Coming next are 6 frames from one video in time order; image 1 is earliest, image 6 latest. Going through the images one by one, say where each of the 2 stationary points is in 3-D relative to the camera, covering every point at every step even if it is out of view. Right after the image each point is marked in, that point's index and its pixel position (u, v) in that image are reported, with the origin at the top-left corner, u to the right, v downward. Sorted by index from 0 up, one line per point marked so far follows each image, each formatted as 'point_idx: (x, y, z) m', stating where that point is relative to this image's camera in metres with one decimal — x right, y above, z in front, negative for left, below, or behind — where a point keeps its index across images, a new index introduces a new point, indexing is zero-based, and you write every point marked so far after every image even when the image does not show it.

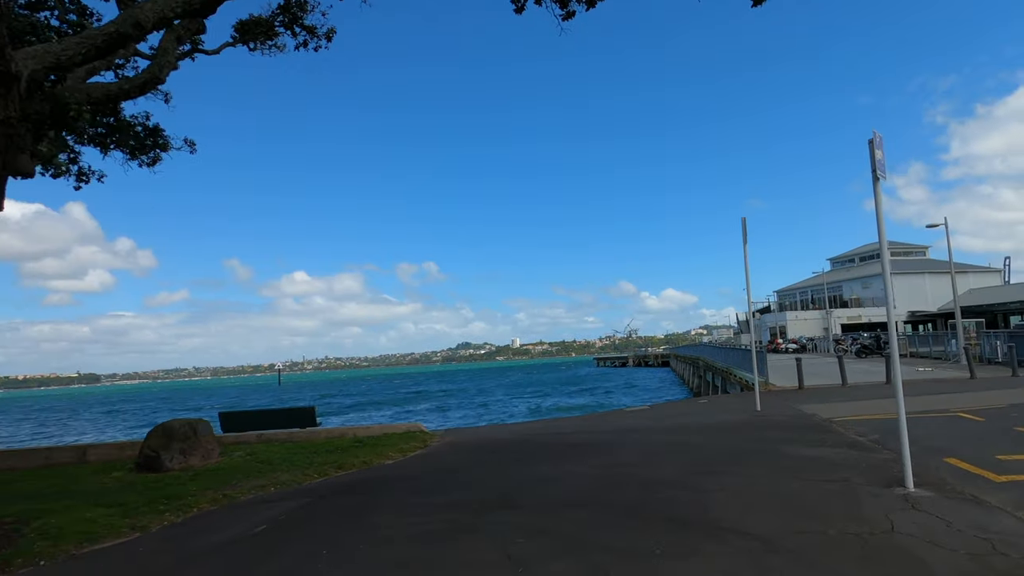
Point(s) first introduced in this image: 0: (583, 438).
0: (+1.3, -2.8, +12.4) m
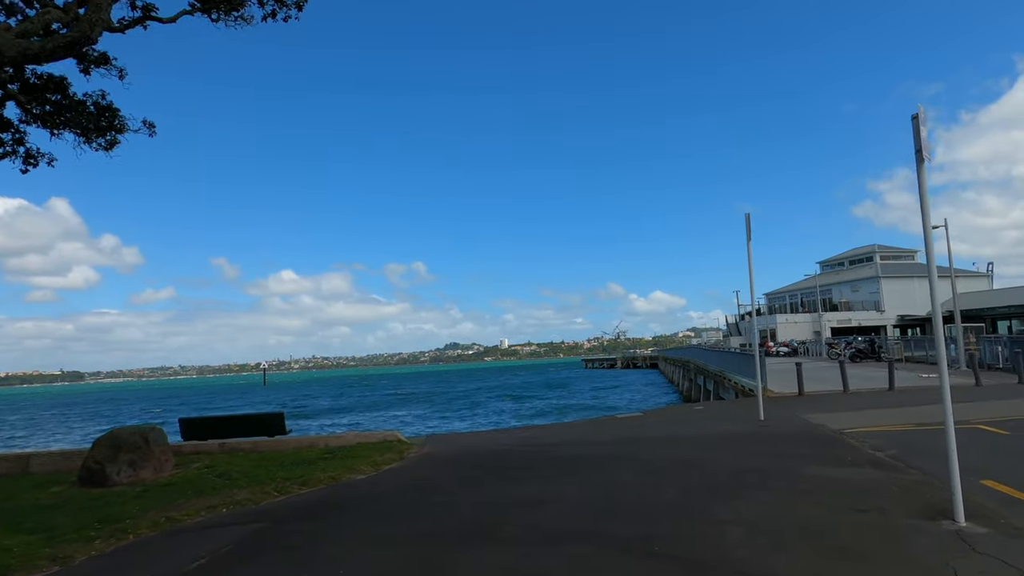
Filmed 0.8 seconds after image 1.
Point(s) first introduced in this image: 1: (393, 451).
0: (+1.0, -2.8, +11.4) m
1: (-2.1, -2.9, +11.7) m
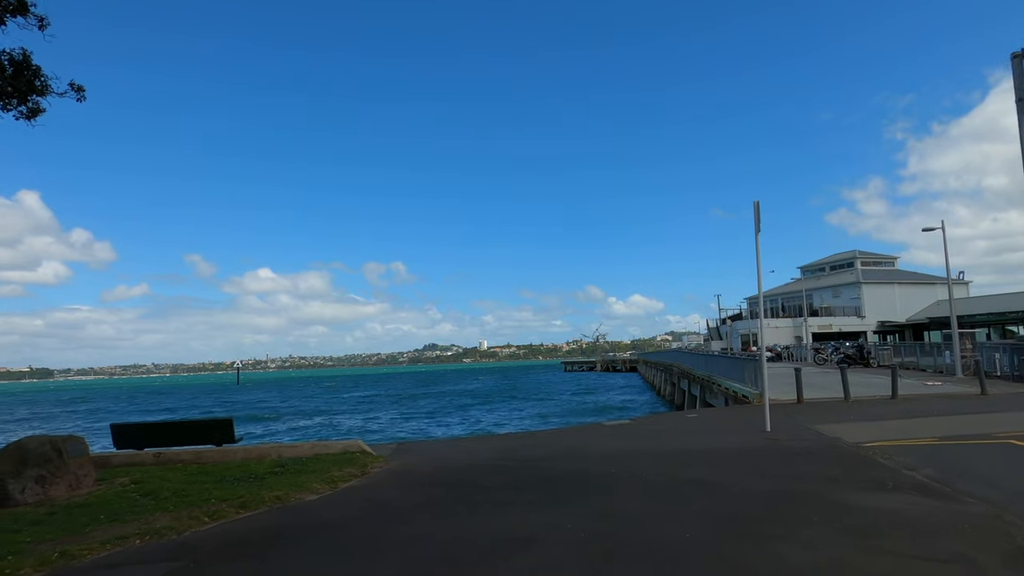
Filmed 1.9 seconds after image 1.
0: (+0.7, -2.6, +10.0) m
1: (-2.4, -2.7, +10.2) m
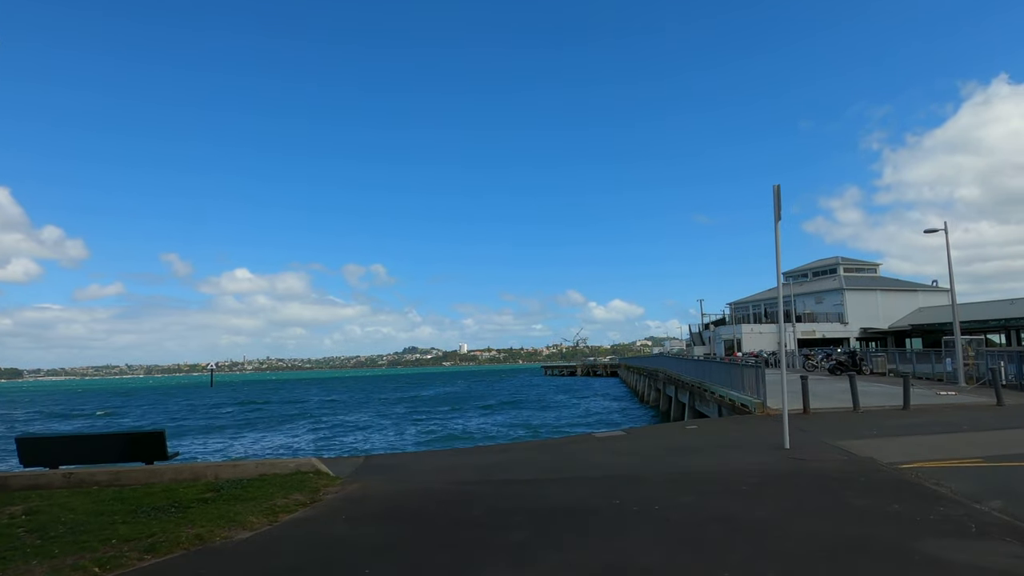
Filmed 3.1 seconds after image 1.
0: (+0.5, -2.5, +8.3) m
1: (-2.6, -2.6, +8.5) m
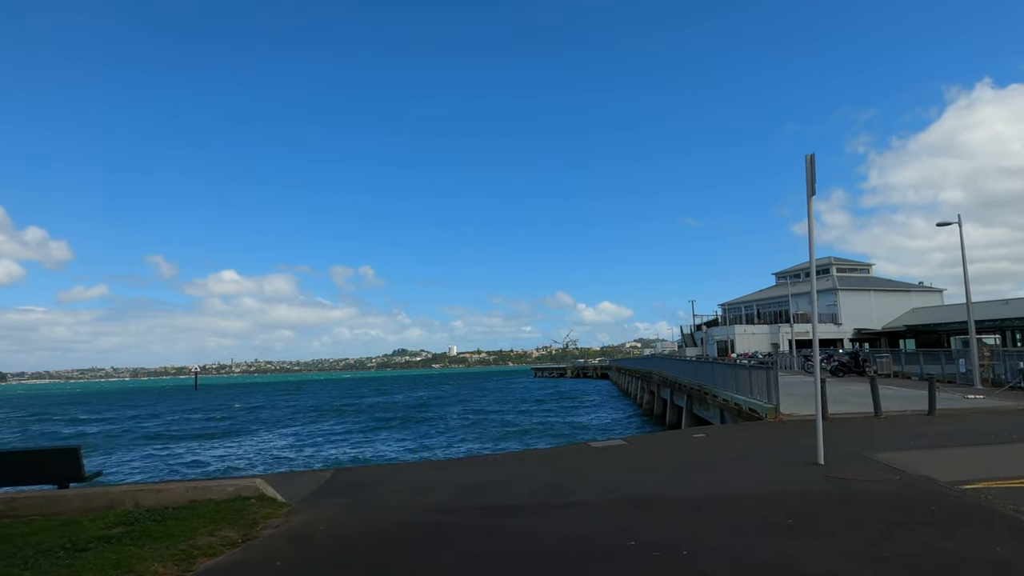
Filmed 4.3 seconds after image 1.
0: (+0.4, -2.4, +6.7) m
1: (-2.8, -2.4, +6.8) m
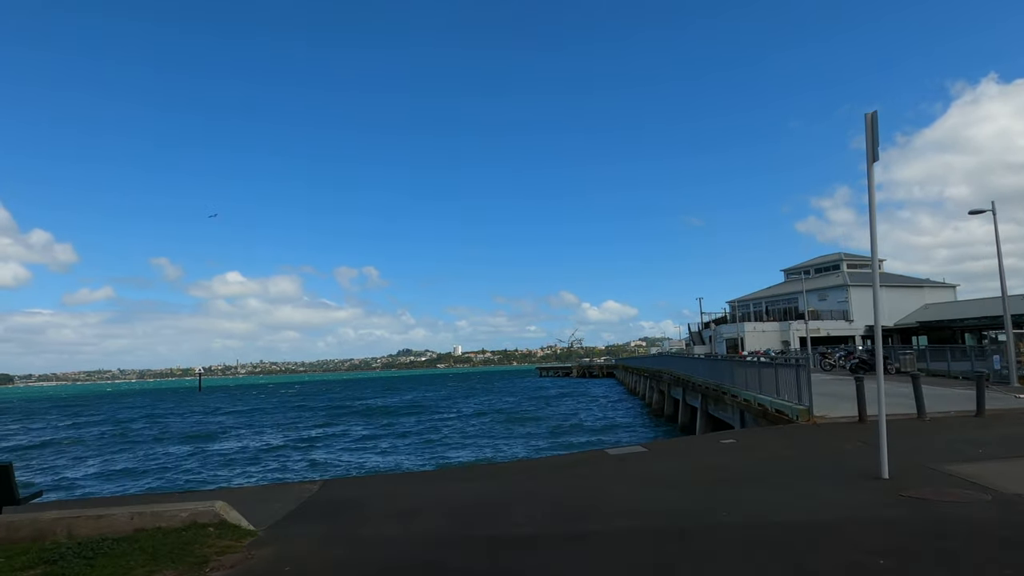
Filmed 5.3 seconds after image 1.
0: (+0.5, -2.2, +5.4) m
1: (-2.7, -2.3, +5.5) m
